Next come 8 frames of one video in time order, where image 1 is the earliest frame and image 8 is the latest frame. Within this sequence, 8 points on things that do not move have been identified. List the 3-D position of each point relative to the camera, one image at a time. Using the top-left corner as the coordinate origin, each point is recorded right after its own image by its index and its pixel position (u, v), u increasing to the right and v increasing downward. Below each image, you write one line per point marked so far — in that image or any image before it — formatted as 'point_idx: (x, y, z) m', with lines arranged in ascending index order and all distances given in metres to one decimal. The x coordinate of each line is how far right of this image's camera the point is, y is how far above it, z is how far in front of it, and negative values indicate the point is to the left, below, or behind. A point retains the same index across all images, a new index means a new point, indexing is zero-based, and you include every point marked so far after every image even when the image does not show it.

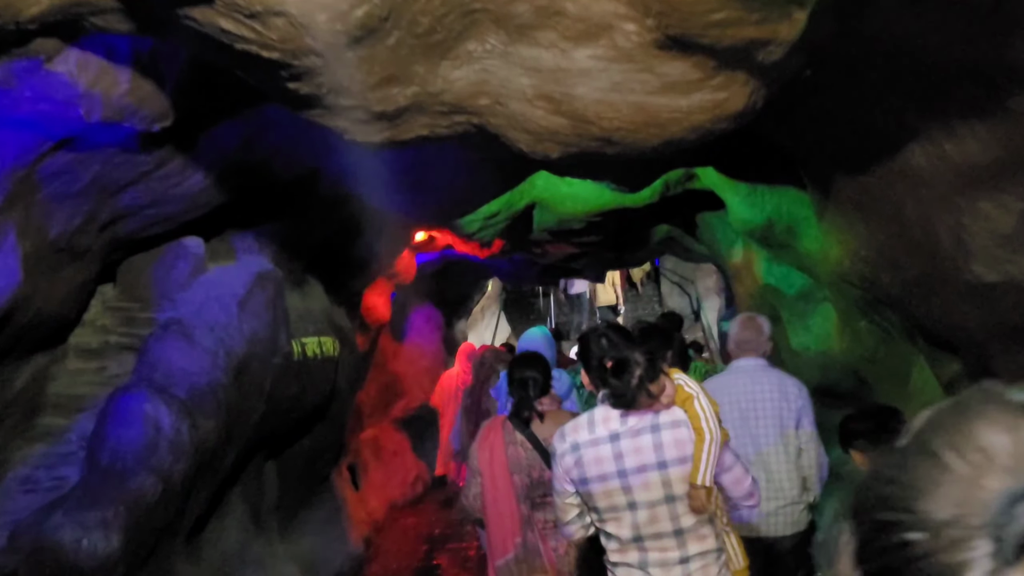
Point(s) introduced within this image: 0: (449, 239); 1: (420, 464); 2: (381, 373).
0: (-0.7, +0.5, +8.7) m
1: (-1.1, -2.0, +9.3) m
2: (-1.5, -0.9, +9.0) m
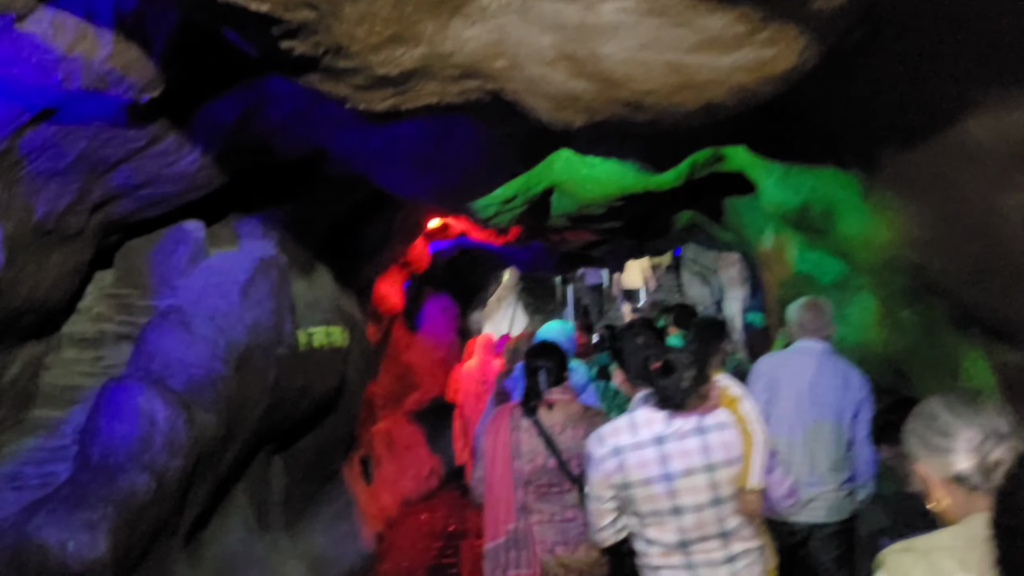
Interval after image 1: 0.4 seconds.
0: (-0.5, +0.6, +8.4) m
1: (-0.9, -1.9, +9.1) m
2: (-1.3, -0.8, +8.8) m
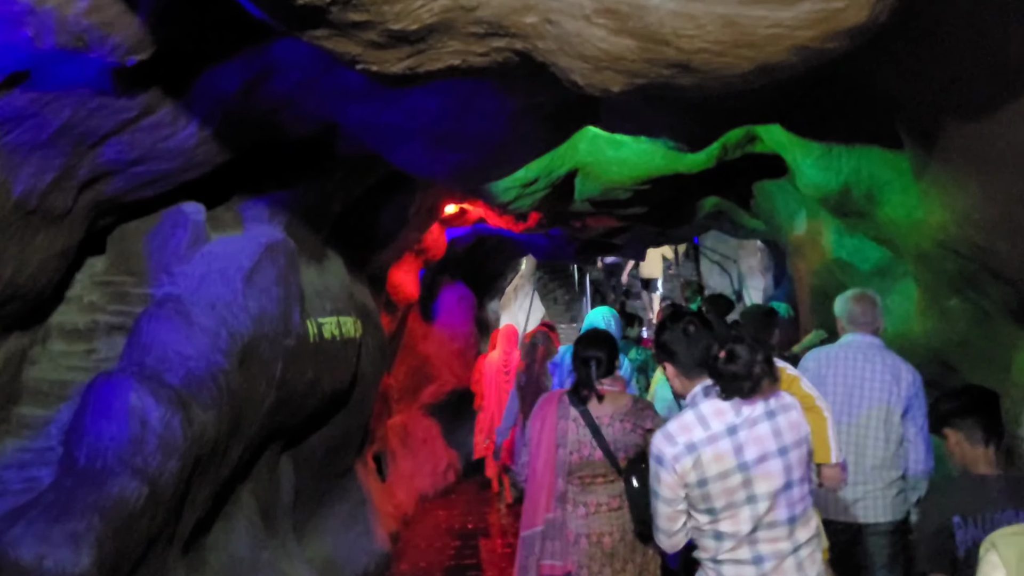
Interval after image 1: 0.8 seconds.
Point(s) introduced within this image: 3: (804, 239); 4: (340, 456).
0: (-0.3, +0.7, +8.0) m
1: (-0.7, -1.7, +8.8) m
2: (-1.1, -0.7, +8.5) m
3: (+2.2, +0.4, +6.1) m
4: (-1.2, -1.2, +5.9) m
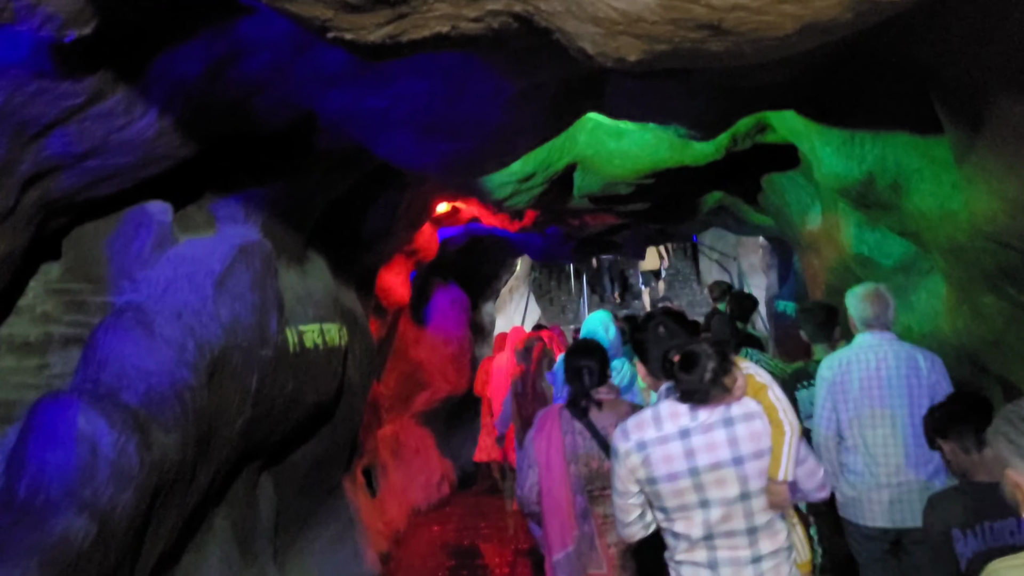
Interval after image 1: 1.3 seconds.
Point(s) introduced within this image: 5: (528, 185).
0: (-0.3, +0.7, +7.7) m
1: (-0.7, -1.8, +8.4) m
2: (-1.1, -0.7, +8.1) m
3: (+2.1, +0.4, +5.7) m
4: (-1.2, -1.2, +5.5) m
5: (+0.1, +0.7, +5.6) m
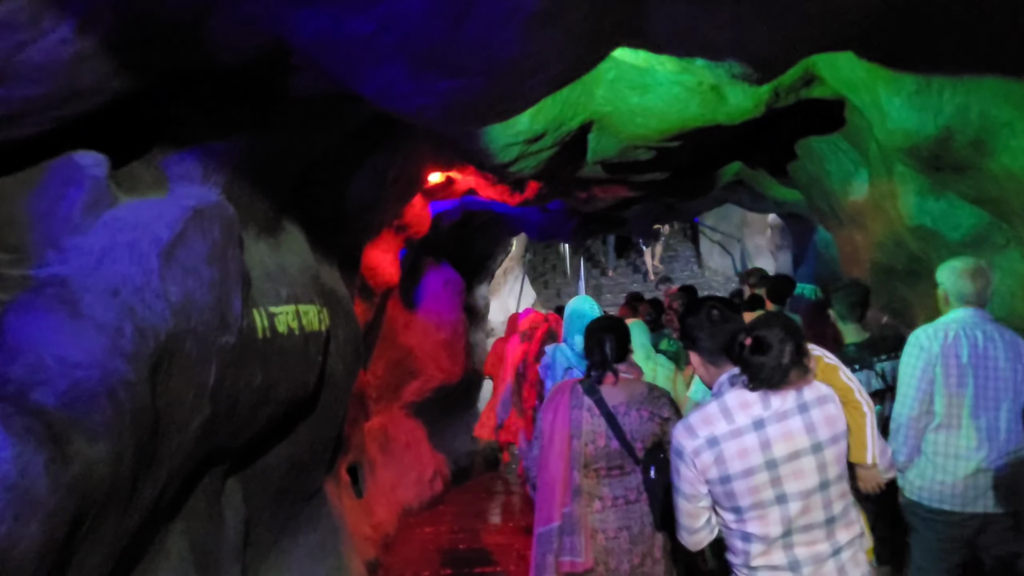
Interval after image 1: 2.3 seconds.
0: (-0.3, +0.9, +7.0) m
1: (-0.7, -1.6, +7.7) m
2: (-1.1, -0.5, +7.4) m
3: (+2.2, +0.5, +5.0) m
4: (-1.2, -1.1, +4.8) m
5: (+0.1, +0.8, +4.9) m
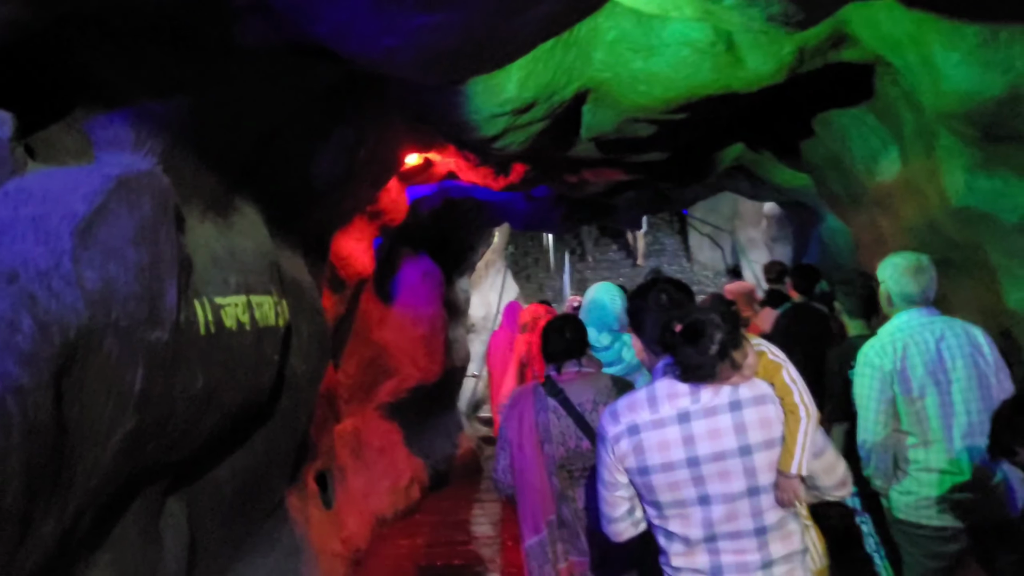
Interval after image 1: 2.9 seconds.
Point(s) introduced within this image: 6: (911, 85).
0: (-0.5, +1.0, +6.4) m
1: (-0.9, -1.5, +7.1) m
2: (-1.3, -0.5, +6.8) m
3: (+2.1, +0.6, +4.5) m
4: (-1.3, -1.0, +4.2) m
5: (+0.1, +0.9, +4.4) m
6: (+1.9, +1.0, +4.0) m
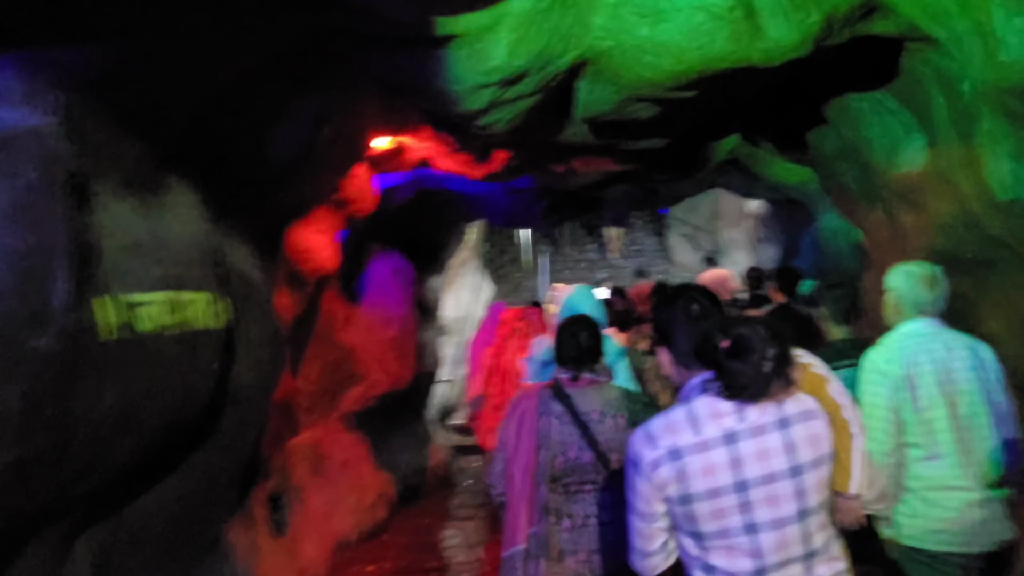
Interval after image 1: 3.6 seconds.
0: (-0.6, +1.0, +5.8) m
1: (-1.1, -1.5, +6.5) m
2: (-1.4, -0.5, +6.2) m
3: (+2.0, +0.5, +4.0) m
4: (-1.4, -1.0, +3.6) m
5: (0.0, +0.9, +3.8) m
6: (+1.9, +1.0, +3.5) m
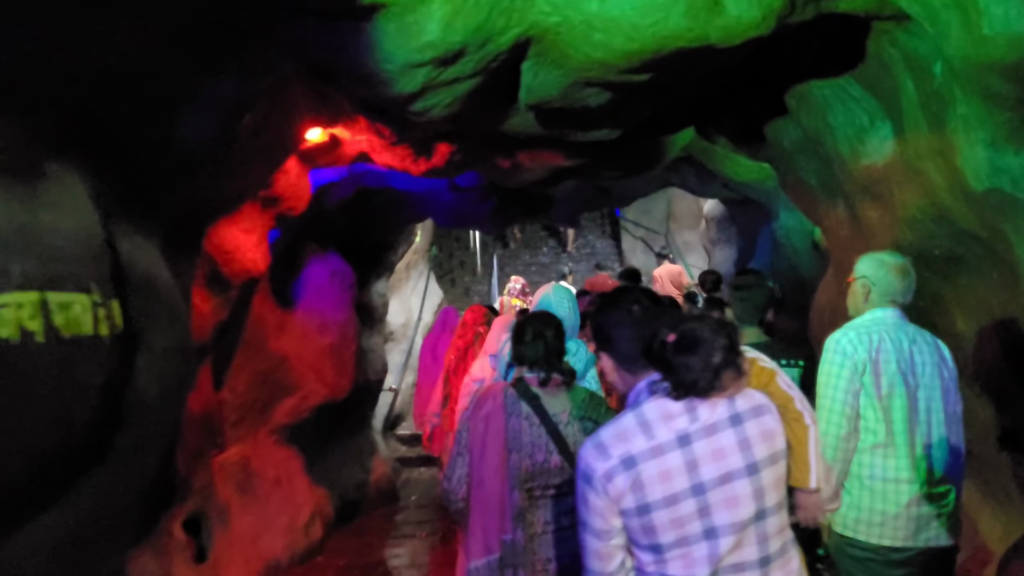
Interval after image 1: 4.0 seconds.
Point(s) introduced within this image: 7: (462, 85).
0: (-1.0, +1.0, +5.4) m
1: (-1.5, -1.5, +6.1) m
2: (-1.8, -0.5, +5.8) m
3: (+1.7, +0.5, +3.8) m
4: (-1.6, -1.0, +3.2) m
5: (-0.3, +0.9, +3.4) m
6: (+1.6, +1.0, +3.3) m
7: (-0.2, +0.9, +3.6) m
